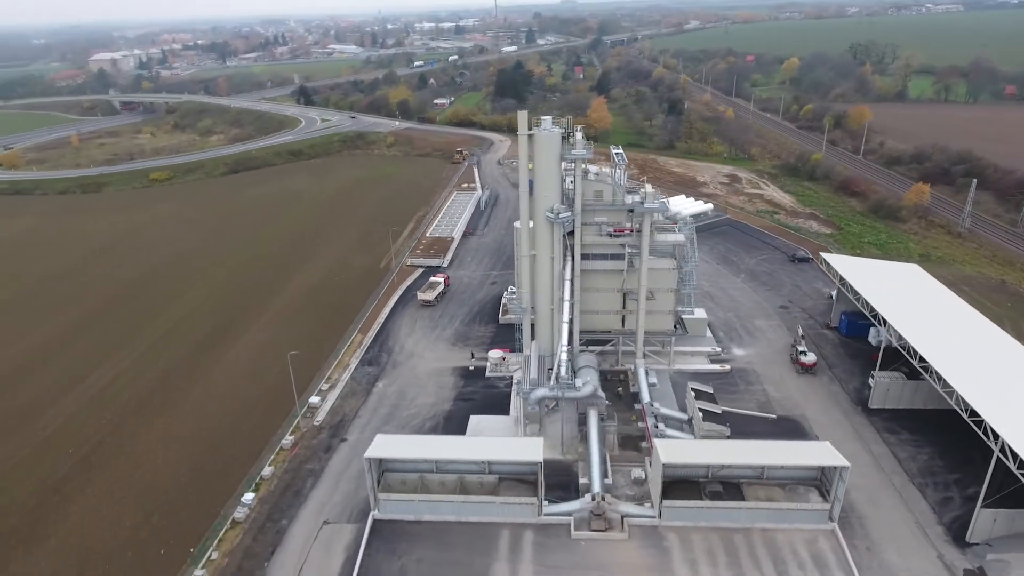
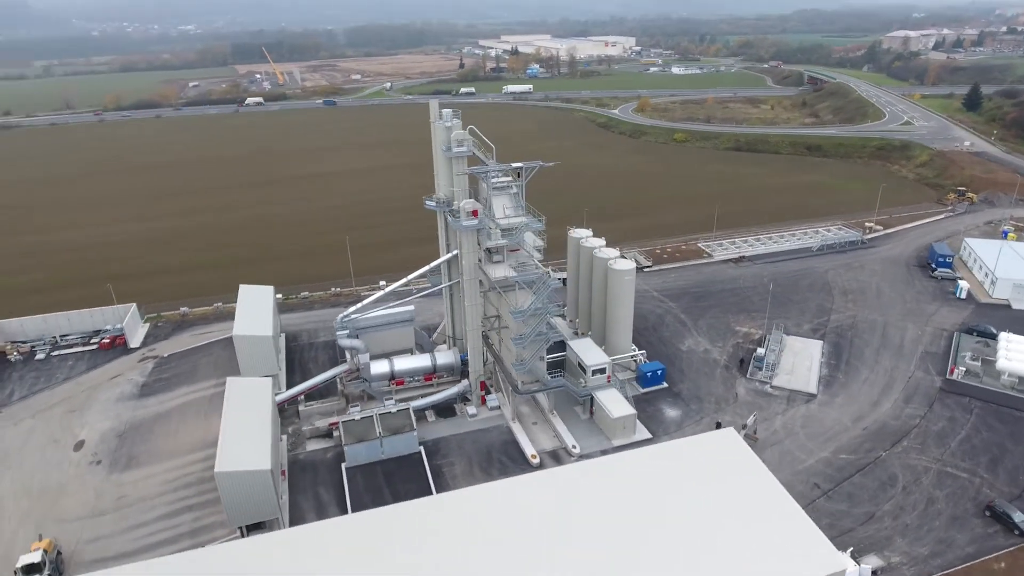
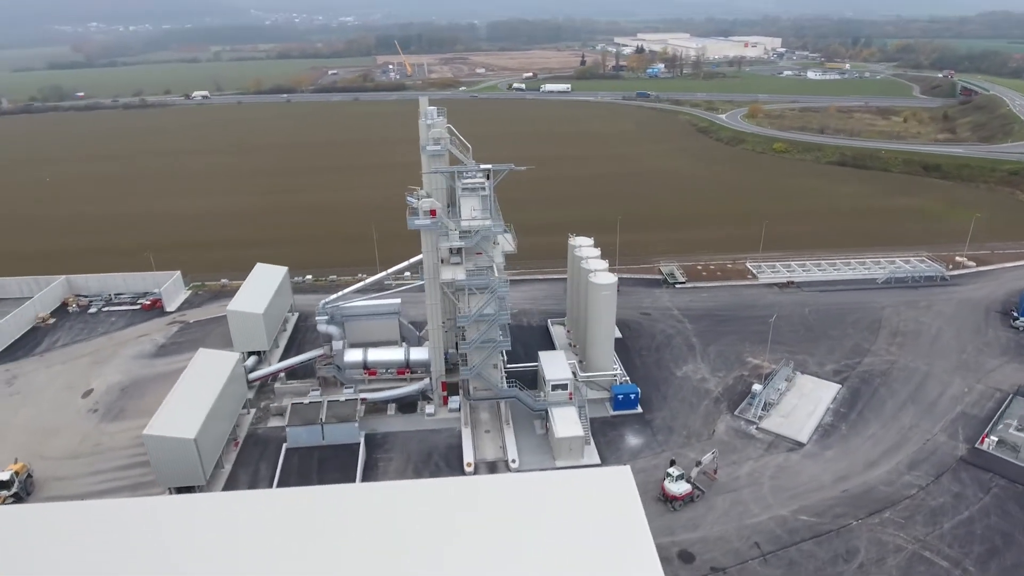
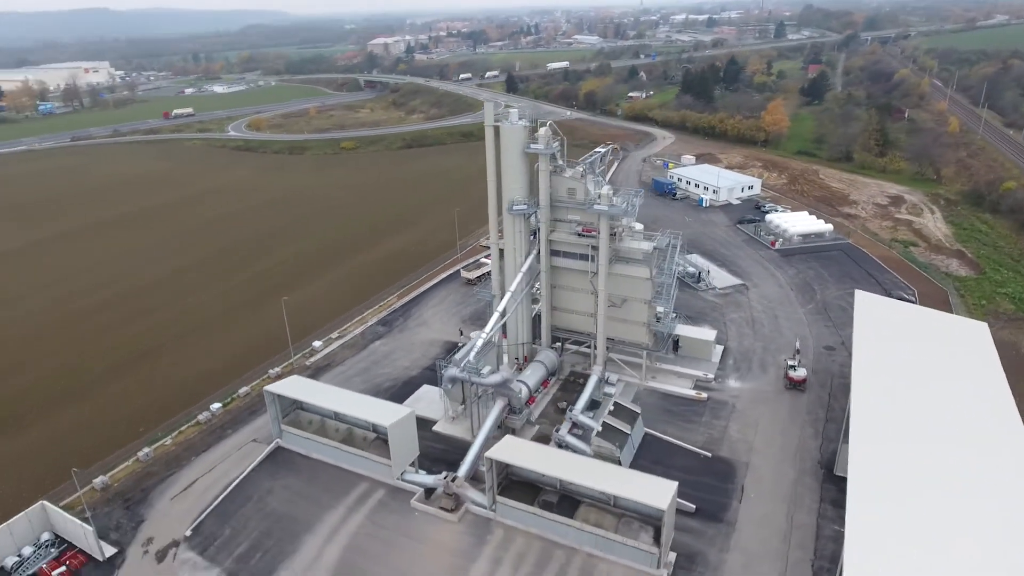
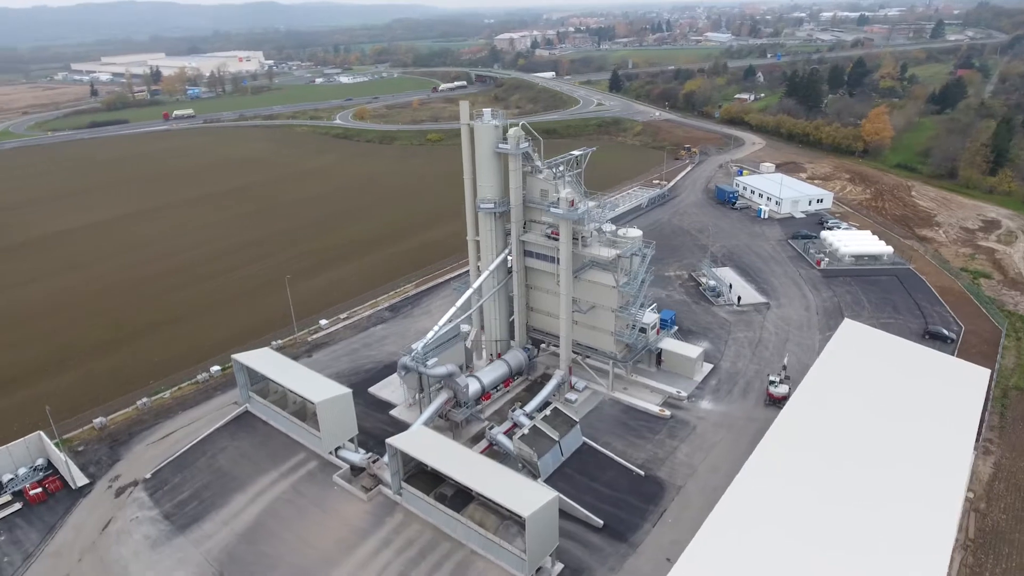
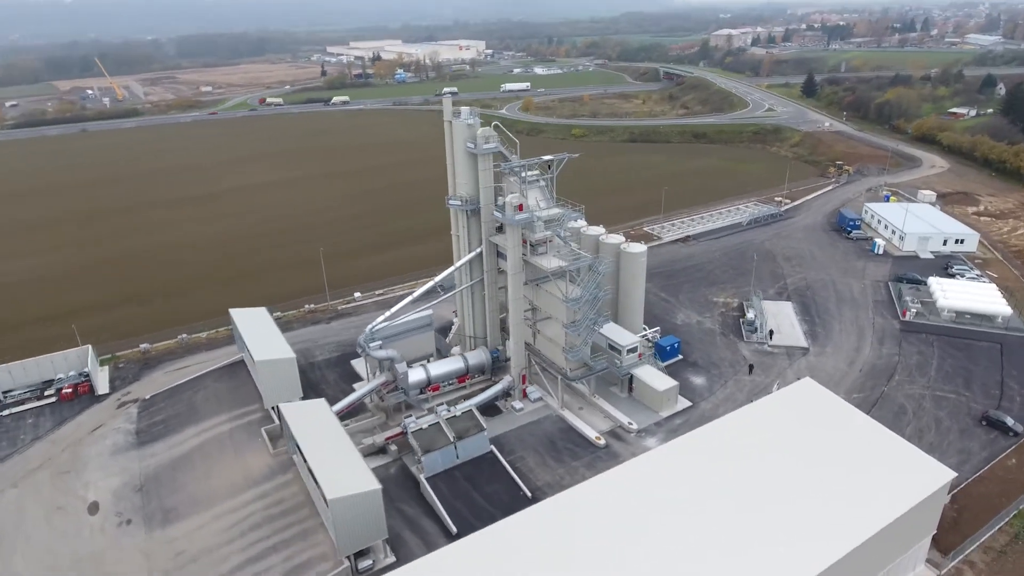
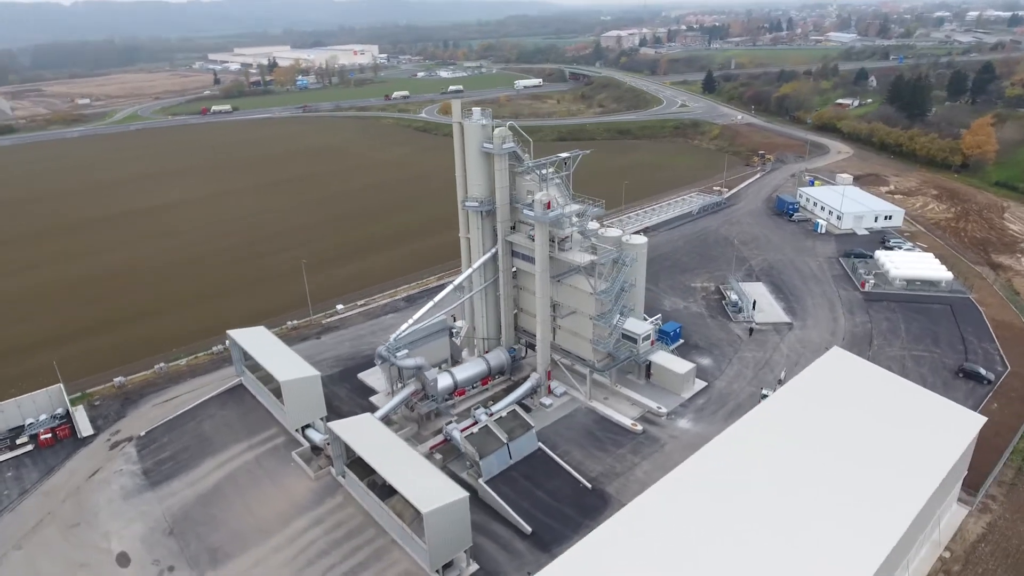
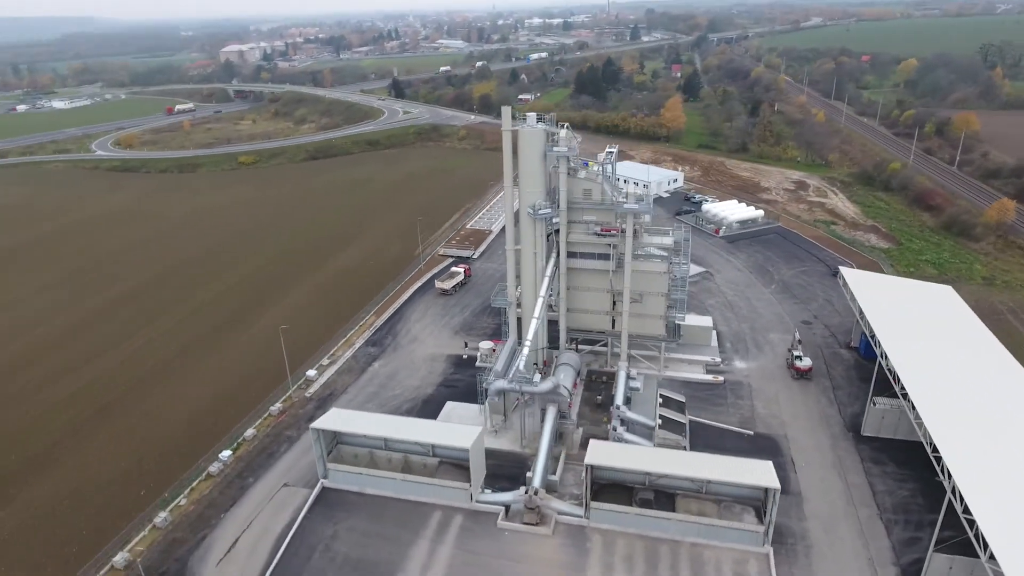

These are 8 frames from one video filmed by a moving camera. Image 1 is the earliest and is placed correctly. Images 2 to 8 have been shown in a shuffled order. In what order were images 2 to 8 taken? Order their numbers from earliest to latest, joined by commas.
8, 4, 5, 7, 6, 2, 3
